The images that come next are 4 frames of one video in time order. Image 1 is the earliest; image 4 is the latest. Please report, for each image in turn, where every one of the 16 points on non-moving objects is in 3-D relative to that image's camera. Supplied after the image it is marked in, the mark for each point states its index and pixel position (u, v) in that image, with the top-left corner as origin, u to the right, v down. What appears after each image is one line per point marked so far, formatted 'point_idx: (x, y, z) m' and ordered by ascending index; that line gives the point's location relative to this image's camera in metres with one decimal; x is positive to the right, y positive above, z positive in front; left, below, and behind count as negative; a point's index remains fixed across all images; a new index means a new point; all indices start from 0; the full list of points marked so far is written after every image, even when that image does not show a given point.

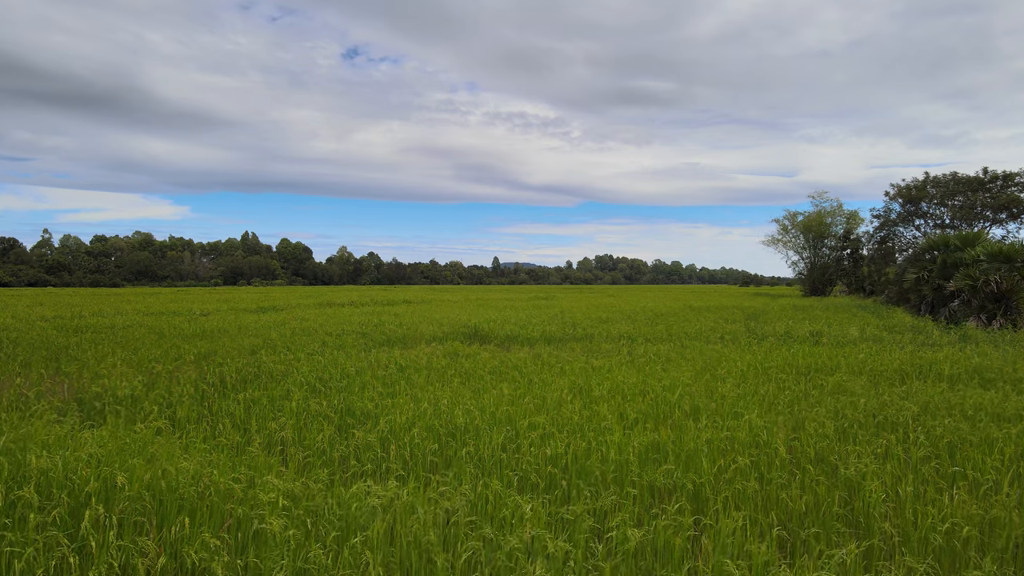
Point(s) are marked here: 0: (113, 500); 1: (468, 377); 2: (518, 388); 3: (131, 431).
0: (-6.4, -3.4, +2.7) m
1: (-1.8, -3.7, +7.2) m
2: (+0.3, -3.8, +6.5) m
3: (-9.2, -3.5, +4.1) m
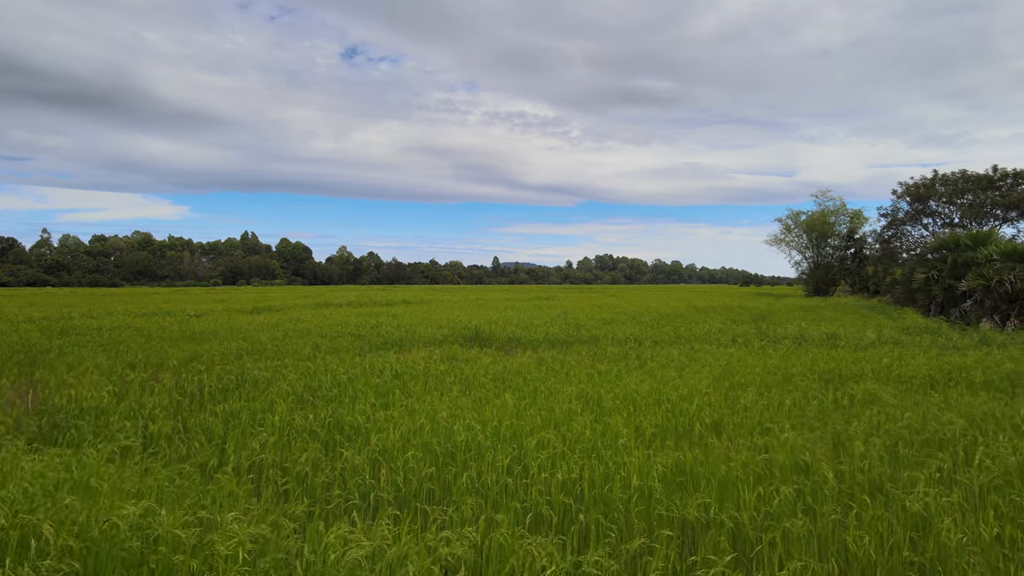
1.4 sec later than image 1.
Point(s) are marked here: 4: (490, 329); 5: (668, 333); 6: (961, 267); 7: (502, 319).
0: (-6.2, -3.5, +2.2) m
1: (-1.7, -3.8, +6.7) m
2: (+0.4, -3.8, +6.0) m
3: (-9.0, -3.5, +3.6) m
4: (-1.7, -3.2, +13.3) m
5: (+11.4, -3.3, +12.6) m
6: (+49.4, +2.3, +18.8) m
7: (-0.9, -3.0, +16.3) m
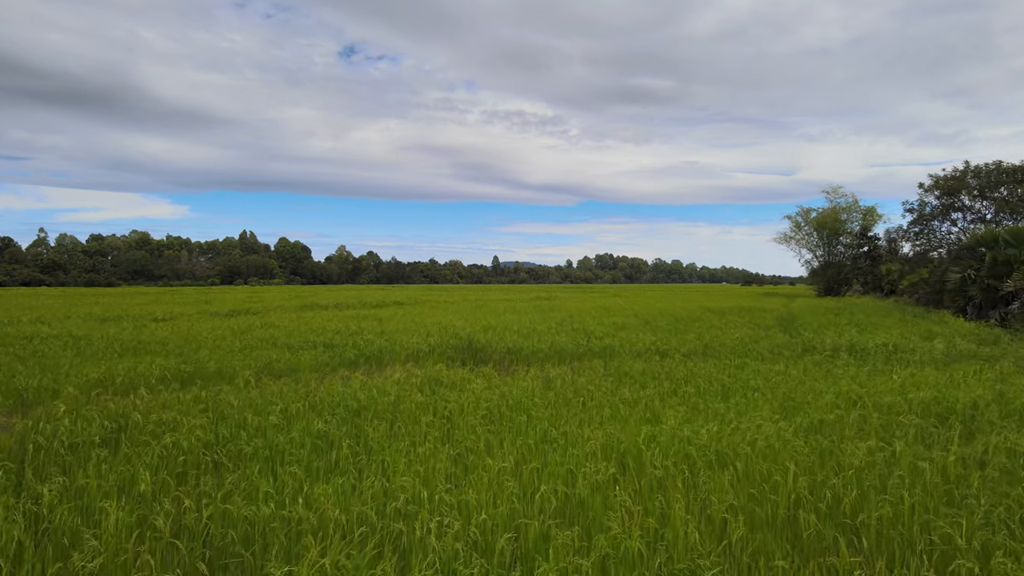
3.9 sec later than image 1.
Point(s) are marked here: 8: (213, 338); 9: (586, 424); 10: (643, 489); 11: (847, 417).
0: (-6.2, -3.7, +0.3) m
1: (-1.7, -4.0, +4.8) m
2: (+0.4, -4.0, +4.1) m
3: (-9.0, -3.7, +1.7) m
4: (-1.8, -3.3, +11.4) m
5: (+11.4, -3.4, +10.7) m
6: (+49.3, +2.3, +17.2) m
7: (-1.0, -3.1, +14.5) m
8: (-22.0, -3.7, +12.5) m
9: (+2.2, -4.0, +5.1) m
10: (+2.7, -4.1, +3.5) m
11: (+10.0, -3.7, +5.1) m
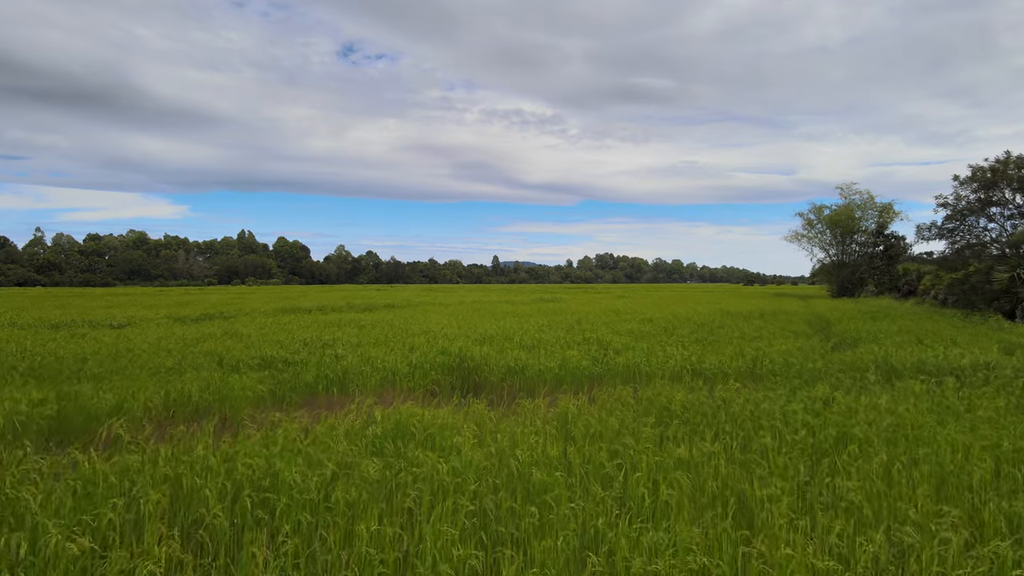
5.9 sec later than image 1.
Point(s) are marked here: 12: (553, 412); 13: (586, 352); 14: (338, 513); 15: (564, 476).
0: (-6.1, -3.9, -1.8) m
1: (-1.6, -4.2, +2.7) m
2: (+0.5, -4.2, +2.0) m
3: (-8.9, -3.9, -0.4) m
4: (-1.7, -3.5, +9.3) m
5: (+11.4, -3.6, +8.7) m
6: (+49.3, +2.1, +15.3) m
7: (-0.9, -3.3, +12.4) m
8: (-22.0, -3.9, +10.3) m
9: (+2.3, -4.2, +3.0) m
10: (+2.8, -4.3, +1.5) m
11: (+10.1, -3.9, +3.1) m
12: (+1.4, -4.1, +5.6) m
13: (+4.2, -3.6, +9.7) m
14: (-3.2, -4.1, +3.1) m
15: (+1.1, -4.1, +3.7) m
